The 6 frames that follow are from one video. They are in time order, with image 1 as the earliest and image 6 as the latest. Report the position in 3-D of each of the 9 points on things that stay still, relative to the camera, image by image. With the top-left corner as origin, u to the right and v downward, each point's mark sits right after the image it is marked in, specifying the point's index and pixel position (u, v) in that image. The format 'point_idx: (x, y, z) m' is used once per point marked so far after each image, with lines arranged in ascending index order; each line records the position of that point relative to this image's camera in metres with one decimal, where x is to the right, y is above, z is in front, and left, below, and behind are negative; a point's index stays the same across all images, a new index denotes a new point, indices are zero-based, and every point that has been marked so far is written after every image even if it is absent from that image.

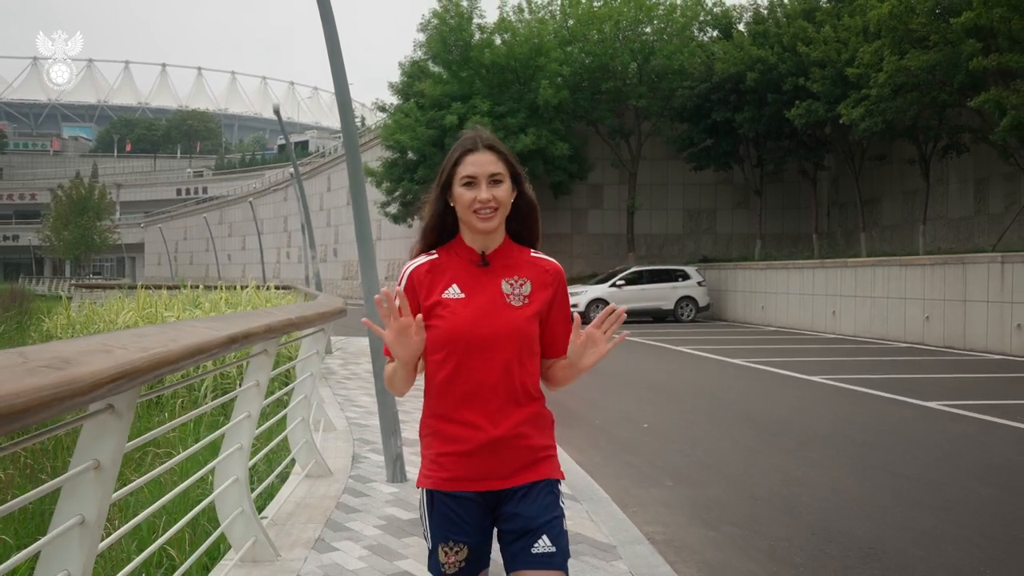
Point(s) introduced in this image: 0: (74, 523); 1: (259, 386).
0: (-1.1, -0.6, +2.5) m
1: (-1.2, -0.5, +4.5) m
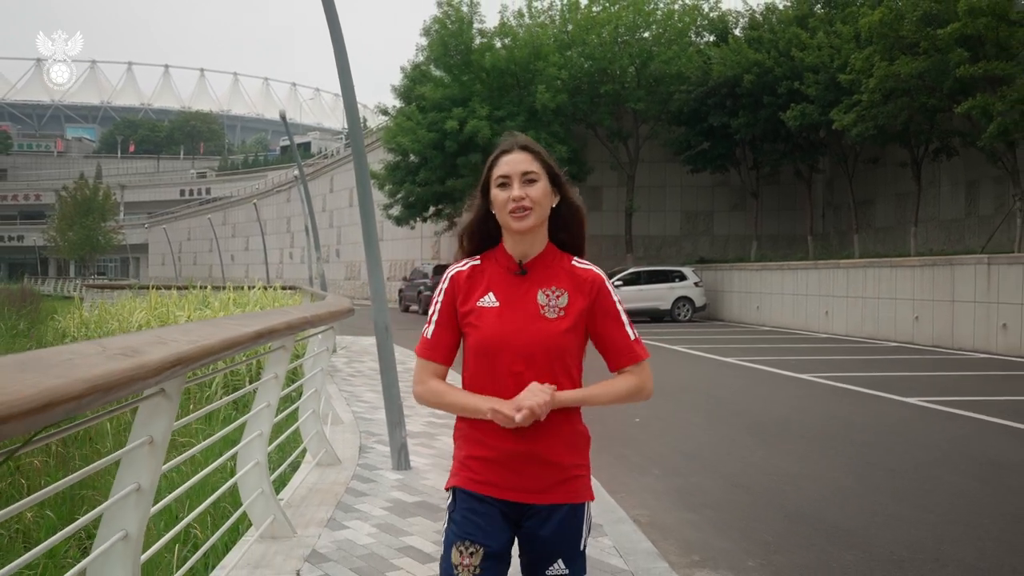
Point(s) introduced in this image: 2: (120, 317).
0: (-1.2, -0.6, +2.9) m
1: (-1.2, -0.5, +5.0) m
2: (-5.3, -0.4, +13.1) m
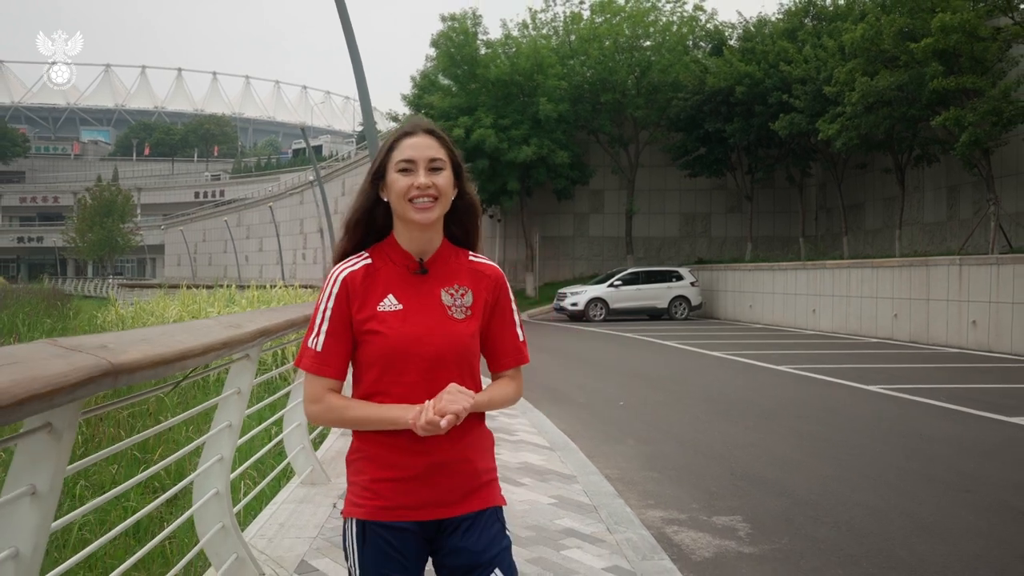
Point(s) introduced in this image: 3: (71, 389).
0: (-1.2, -0.6, +4.2) m
1: (-1.3, -0.4, +6.2) m
2: (-5.3, -0.4, +14.4) m
3: (-1.0, -0.2, +2.2) m
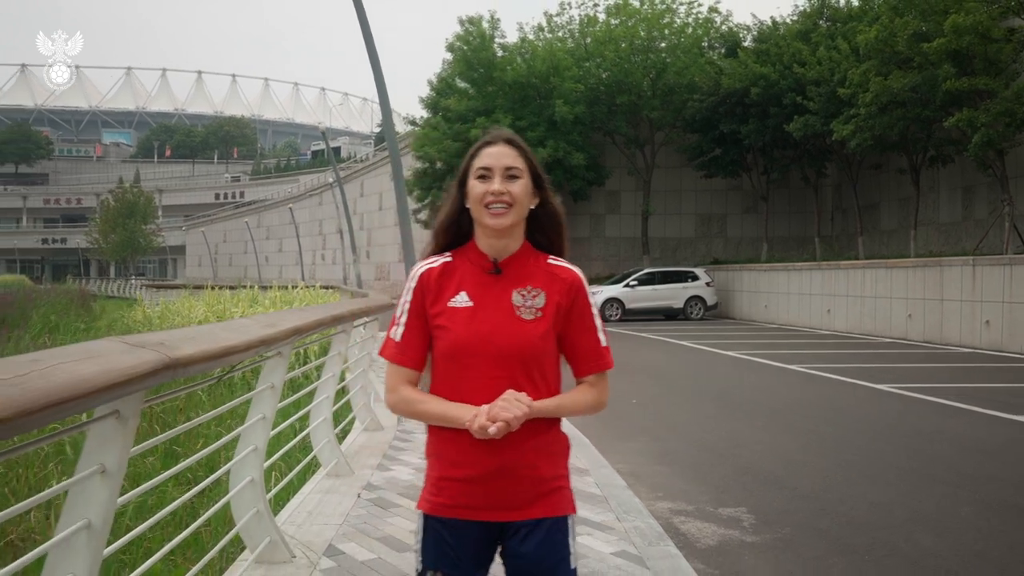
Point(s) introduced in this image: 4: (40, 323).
0: (-1.2, -0.6, +4.5) m
1: (-1.2, -0.4, +6.5) m
2: (-5.1, -0.4, +14.8) m
3: (-1.0, -0.2, +2.5) m
4: (-7.2, -0.5, +14.6) m
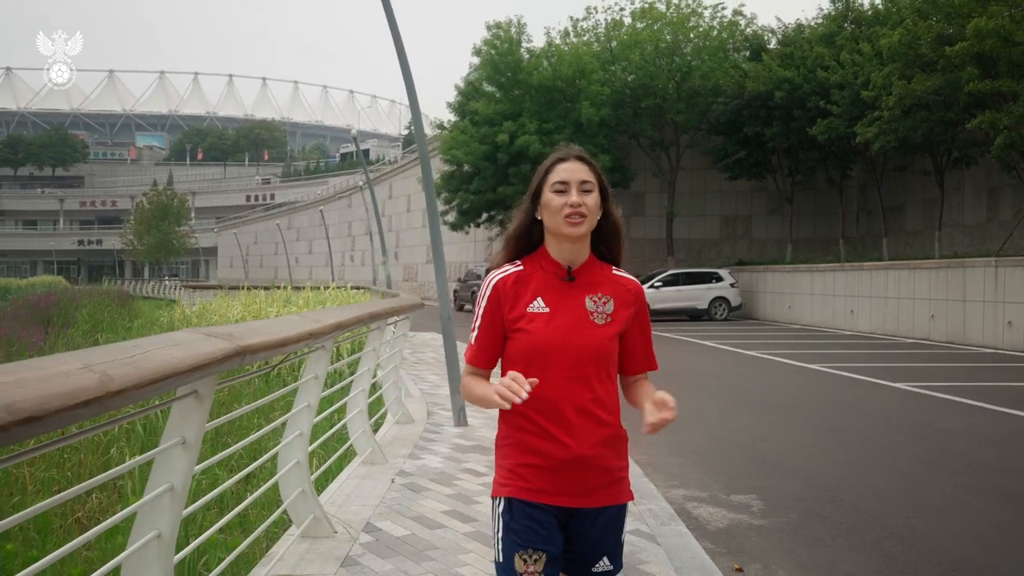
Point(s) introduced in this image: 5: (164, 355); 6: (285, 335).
0: (-1.1, -0.6, +4.9) m
1: (-1.0, -0.4, +7.0) m
2: (-4.7, -0.4, +15.3) m
3: (-0.9, -0.2, +3.0) m
4: (-6.8, -0.5, +15.2) m
5: (-1.0, -0.2, +2.6) m
6: (-0.9, -0.2, +3.8) m
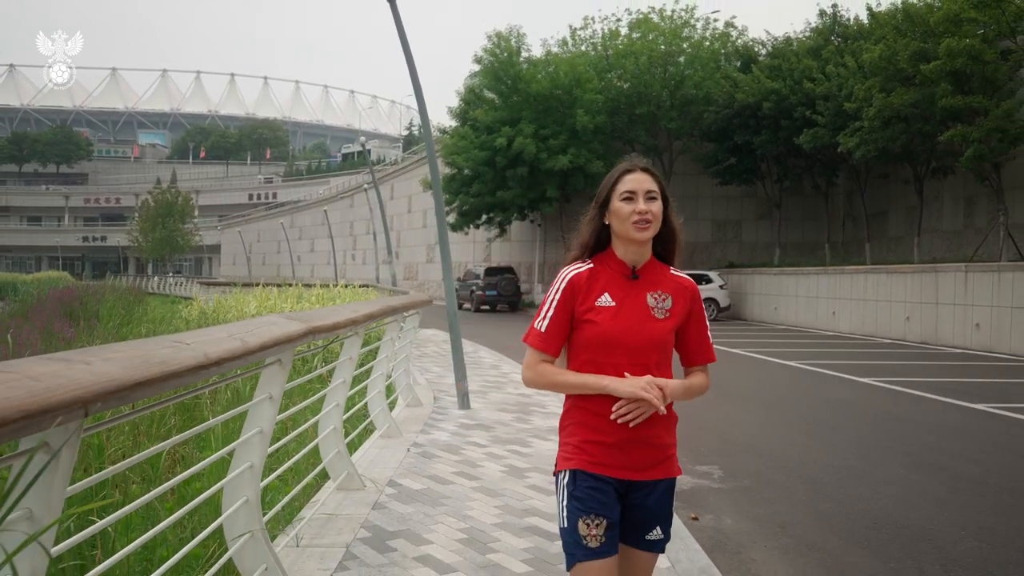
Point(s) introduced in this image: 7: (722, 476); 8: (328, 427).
0: (-1.1, -0.6, +6.0) m
1: (-1.0, -0.4, +8.1) m
2: (-4.7, -0.3, +16.4) m
3: (-0.9, -0.2, +4.0) m
4: (-6.8, -0.5, +16.3) m
5: (-1.0, -0.2, +3.7) m
6: (-0.9, -0.2, +4.8) m
7: (+1.6, -1.4, +7.3) m
8: (-1.1, -0.9, +6.0) m
